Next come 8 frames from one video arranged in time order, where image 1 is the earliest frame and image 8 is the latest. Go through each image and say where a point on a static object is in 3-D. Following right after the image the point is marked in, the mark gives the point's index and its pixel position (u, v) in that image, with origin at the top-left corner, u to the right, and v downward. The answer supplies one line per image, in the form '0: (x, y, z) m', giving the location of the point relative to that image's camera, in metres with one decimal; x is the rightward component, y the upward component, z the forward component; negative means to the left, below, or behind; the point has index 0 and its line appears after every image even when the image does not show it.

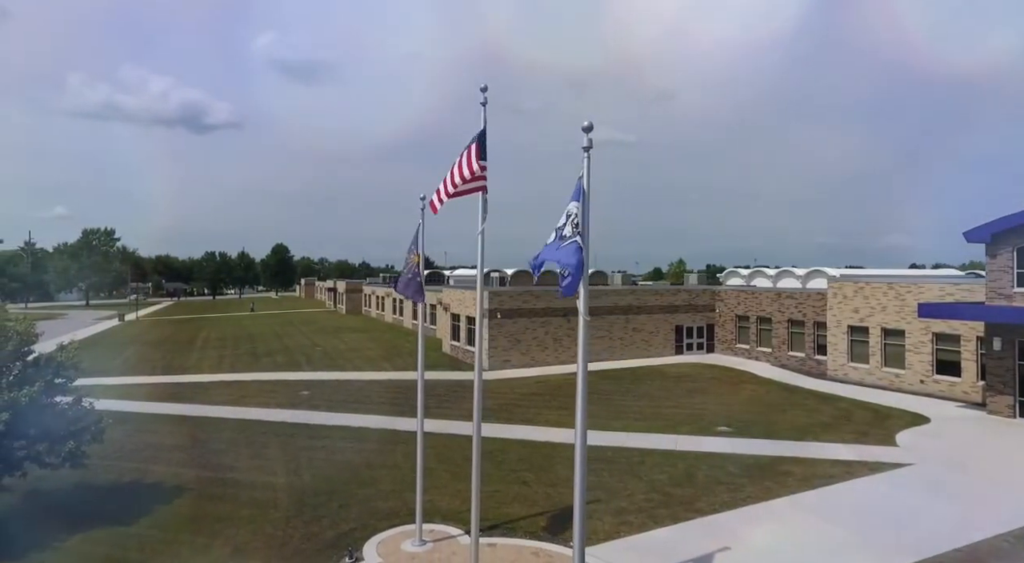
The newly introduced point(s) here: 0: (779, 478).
0: (+5.9, -4.3, +14.8) m
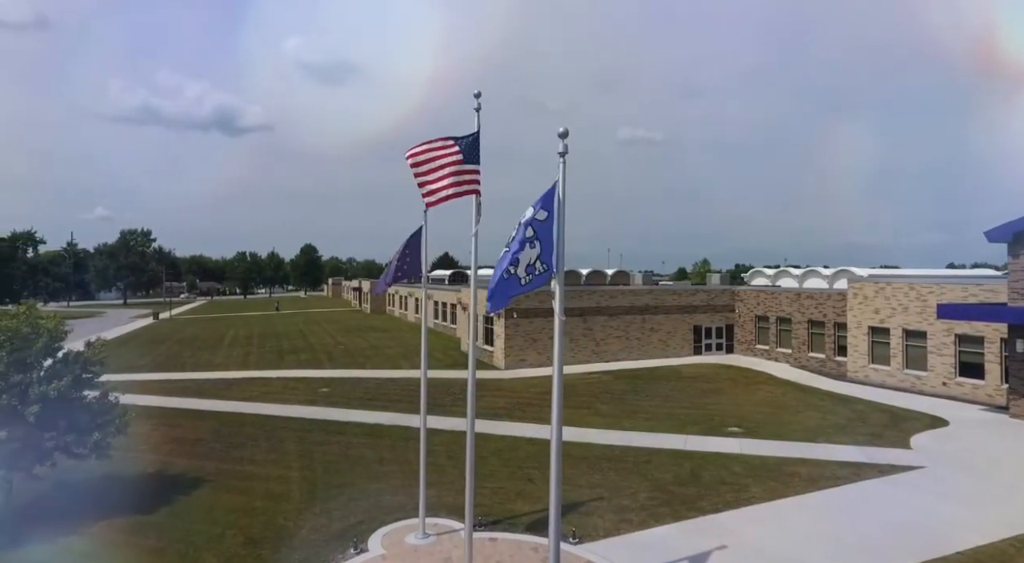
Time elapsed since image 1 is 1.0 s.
0: (+6.1, -4.4, +14.8) m
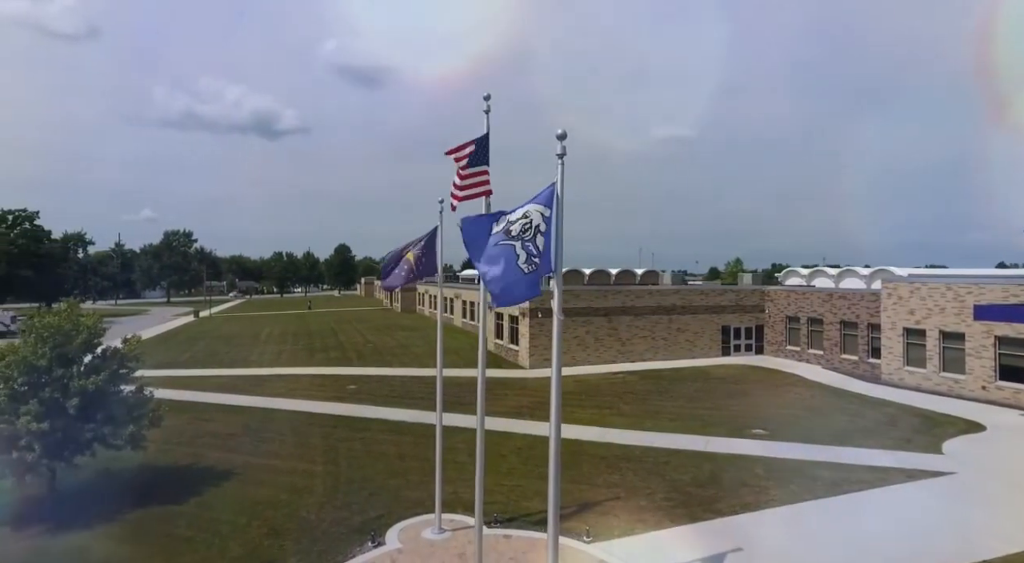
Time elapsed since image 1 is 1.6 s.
0: (+6.5, -4.4, +14.6) m
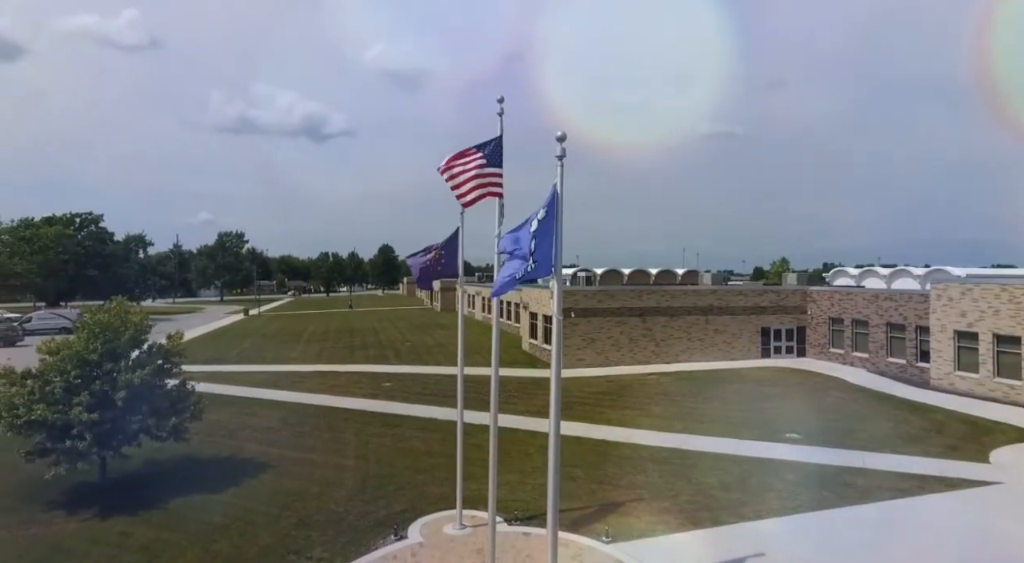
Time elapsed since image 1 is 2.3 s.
0: (+7.0, -4.4, +14.2) m
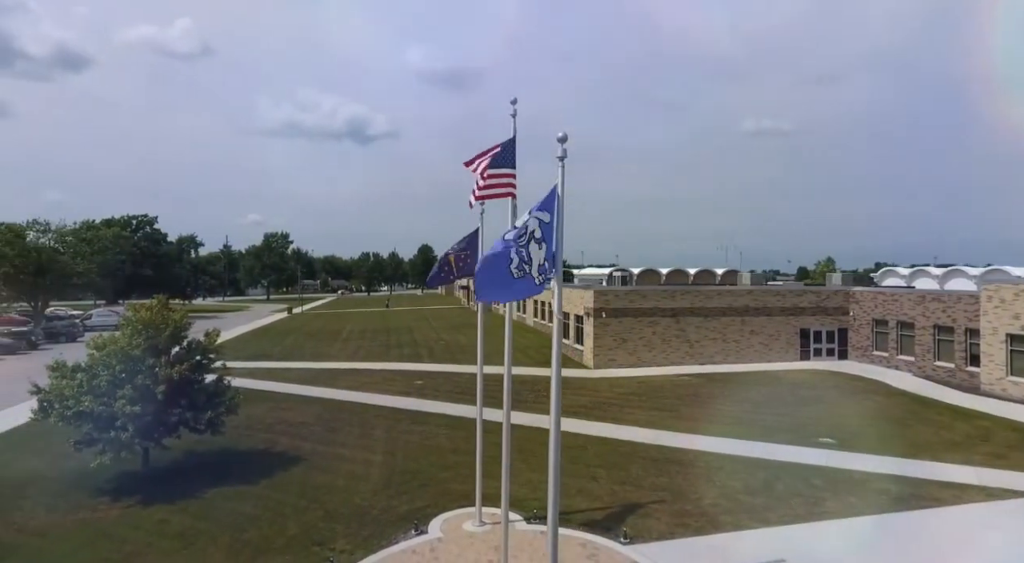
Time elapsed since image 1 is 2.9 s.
0: (+7.4, -4.4, +13.8) m
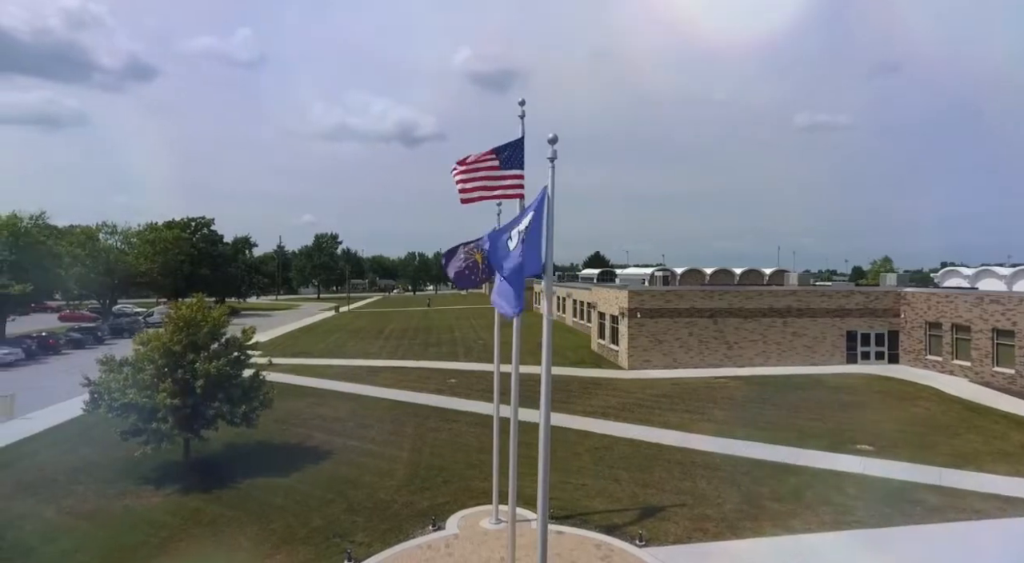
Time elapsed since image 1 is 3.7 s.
0: (+7.8, -4.4, +13.2) m
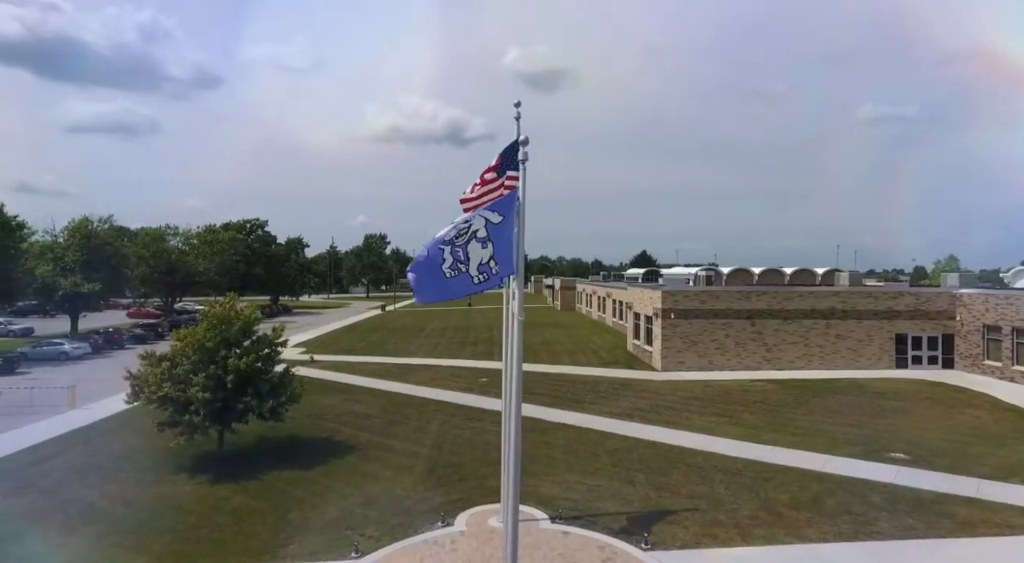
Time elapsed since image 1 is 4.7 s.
0: (+7.9, -4.4, +12.5) m
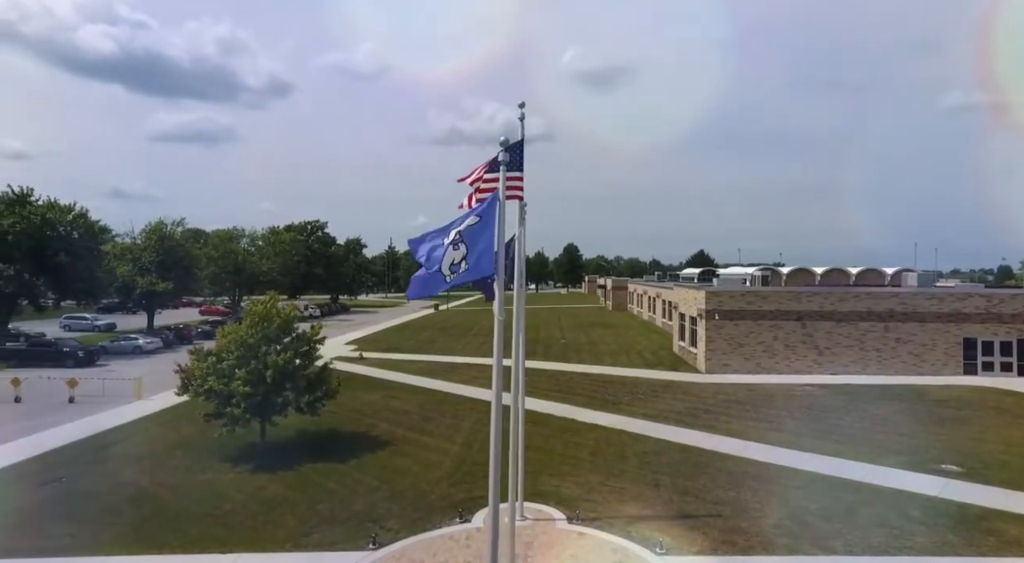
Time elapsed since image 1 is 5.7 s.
0: (+8.1, -4.4, +11.6) m
